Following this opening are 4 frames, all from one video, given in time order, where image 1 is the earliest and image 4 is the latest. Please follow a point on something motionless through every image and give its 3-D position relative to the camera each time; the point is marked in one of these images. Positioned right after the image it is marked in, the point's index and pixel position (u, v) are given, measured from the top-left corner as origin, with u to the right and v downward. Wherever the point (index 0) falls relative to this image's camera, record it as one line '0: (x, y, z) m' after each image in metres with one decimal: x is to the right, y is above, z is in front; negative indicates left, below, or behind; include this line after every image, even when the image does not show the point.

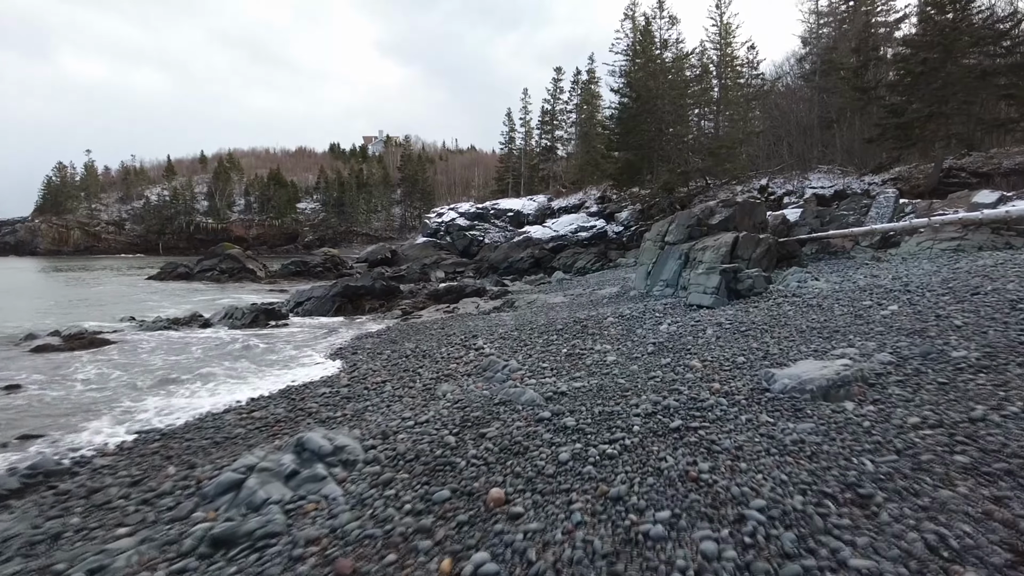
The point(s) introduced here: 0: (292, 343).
0: (-4.6, -1.3, +13.7) m
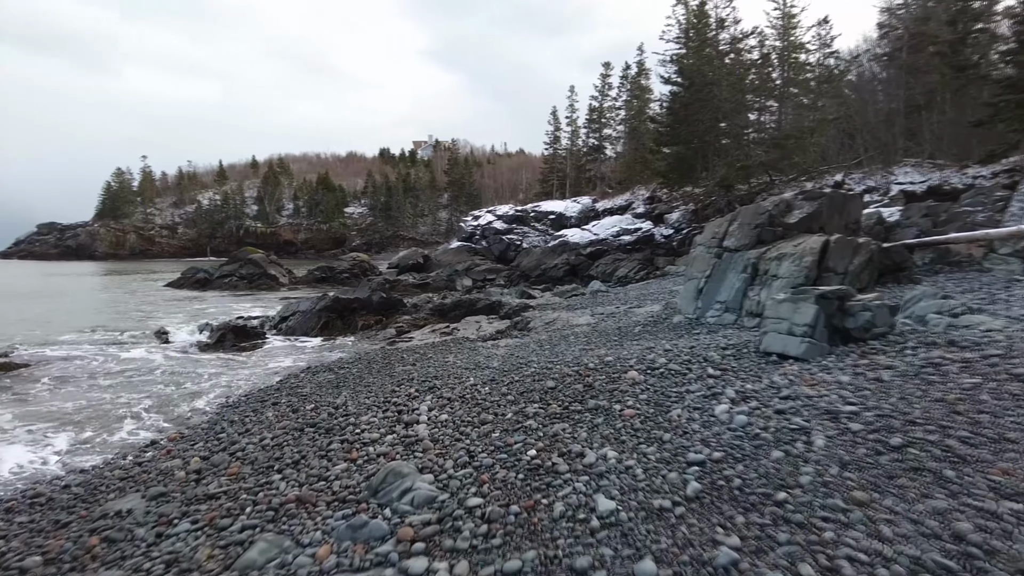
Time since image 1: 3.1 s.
0: (-4.6, -1.6, +10.5) m
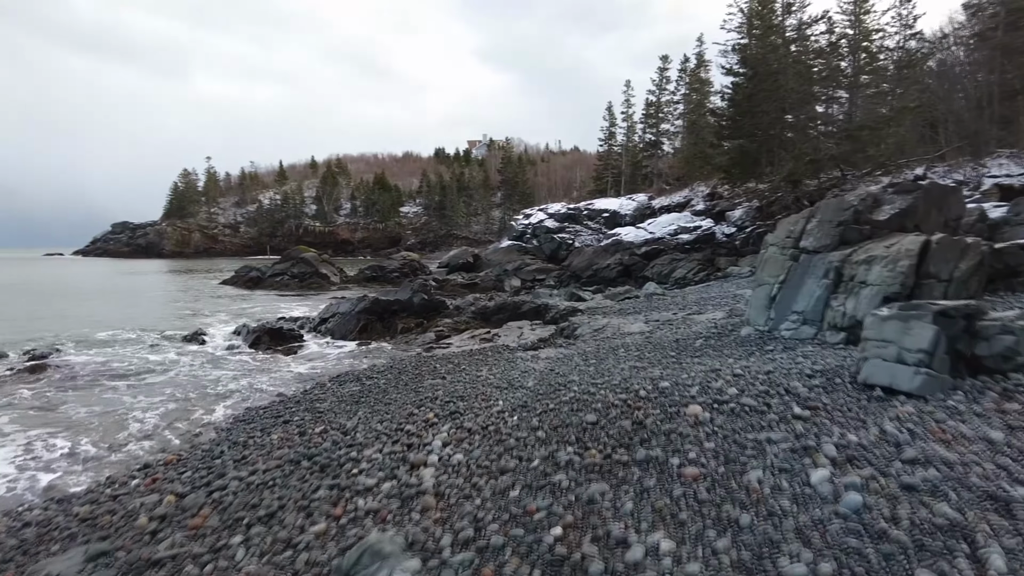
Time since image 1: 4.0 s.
0: (-4.0, -1.6, +9.8) m
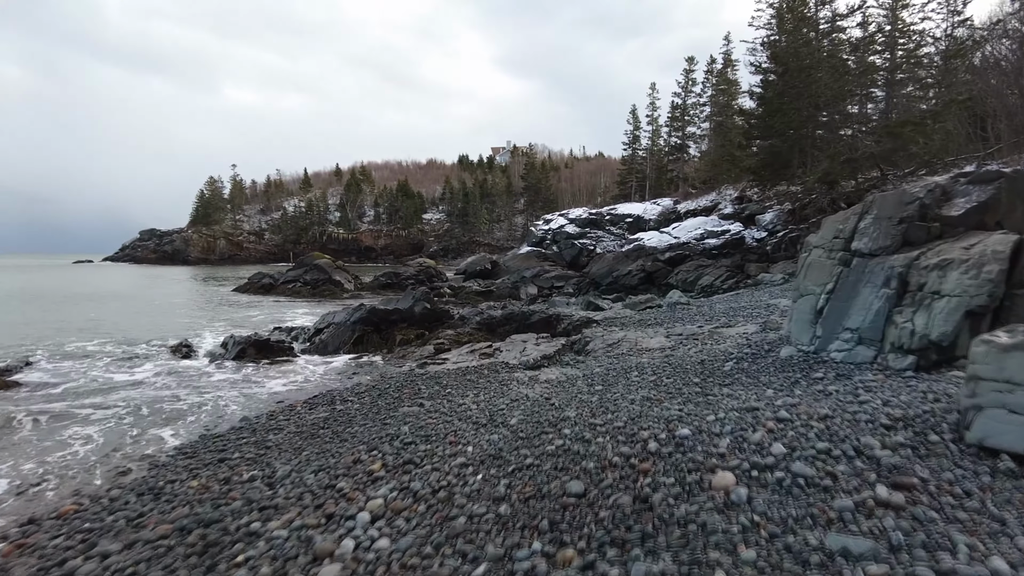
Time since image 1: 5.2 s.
0: (-4.1, -1.7, +8.6) m
